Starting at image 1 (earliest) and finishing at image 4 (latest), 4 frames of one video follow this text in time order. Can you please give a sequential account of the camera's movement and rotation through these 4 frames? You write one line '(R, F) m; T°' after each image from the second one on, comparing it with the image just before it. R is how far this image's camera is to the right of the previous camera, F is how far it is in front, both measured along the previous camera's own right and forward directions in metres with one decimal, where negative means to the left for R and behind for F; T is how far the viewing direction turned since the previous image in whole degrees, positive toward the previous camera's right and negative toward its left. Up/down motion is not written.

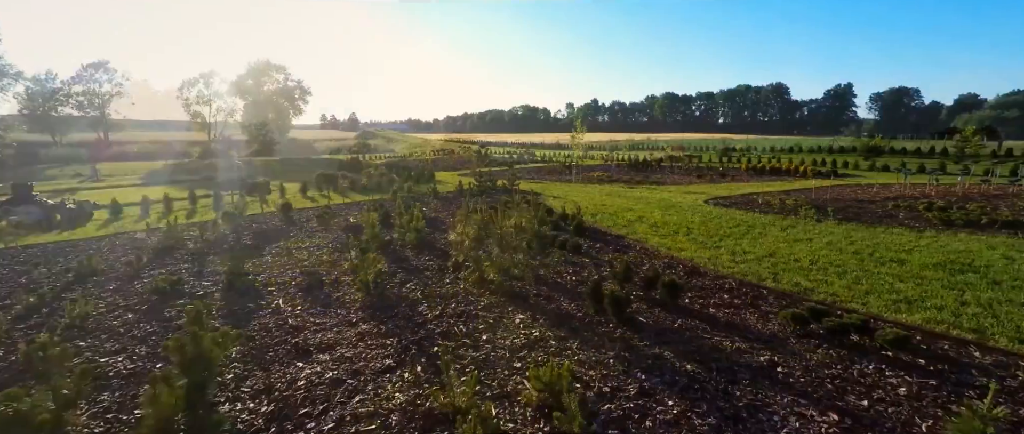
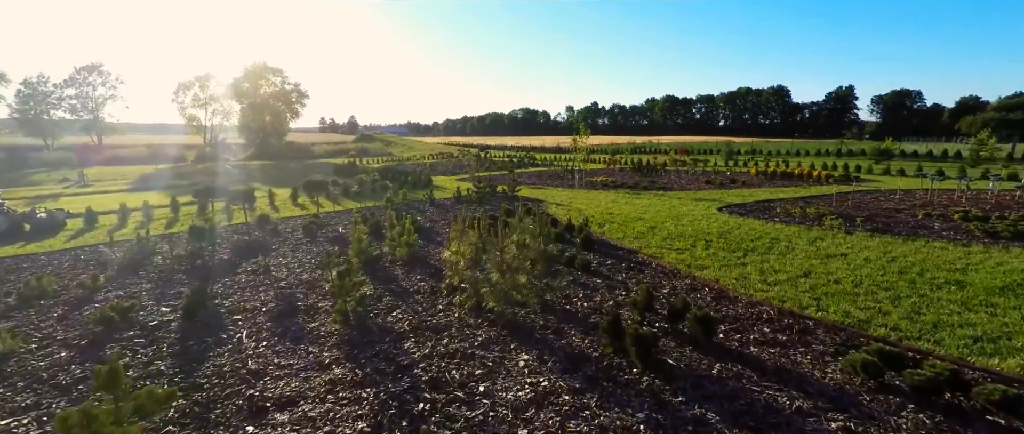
(0.0, +1.1) m; 0°
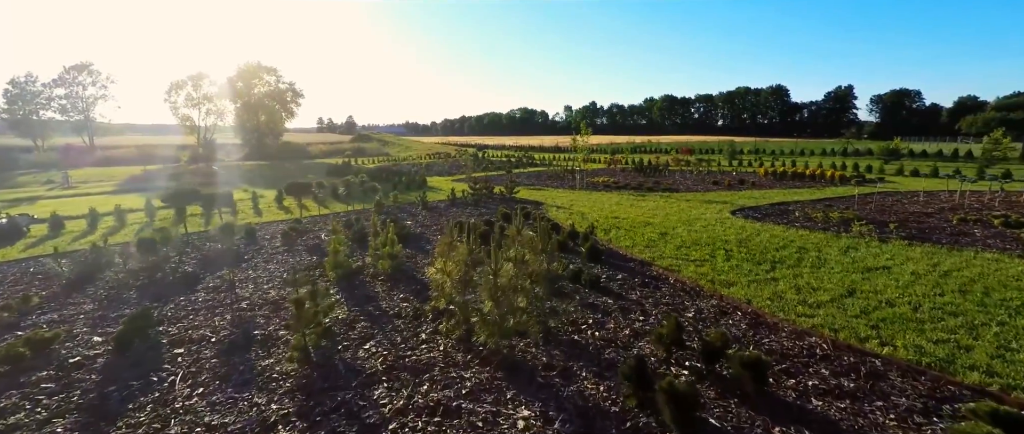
(0.0, +1.2) m; 0°
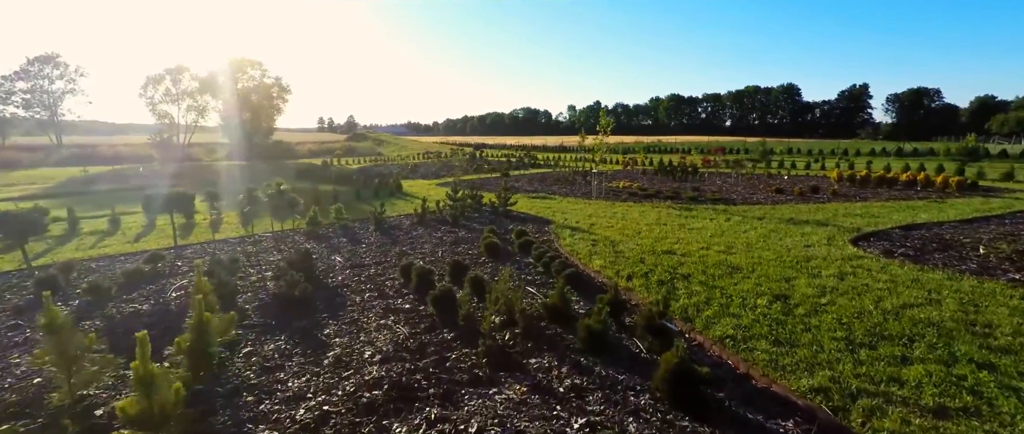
(+0.3, +6.1) m; 0°
